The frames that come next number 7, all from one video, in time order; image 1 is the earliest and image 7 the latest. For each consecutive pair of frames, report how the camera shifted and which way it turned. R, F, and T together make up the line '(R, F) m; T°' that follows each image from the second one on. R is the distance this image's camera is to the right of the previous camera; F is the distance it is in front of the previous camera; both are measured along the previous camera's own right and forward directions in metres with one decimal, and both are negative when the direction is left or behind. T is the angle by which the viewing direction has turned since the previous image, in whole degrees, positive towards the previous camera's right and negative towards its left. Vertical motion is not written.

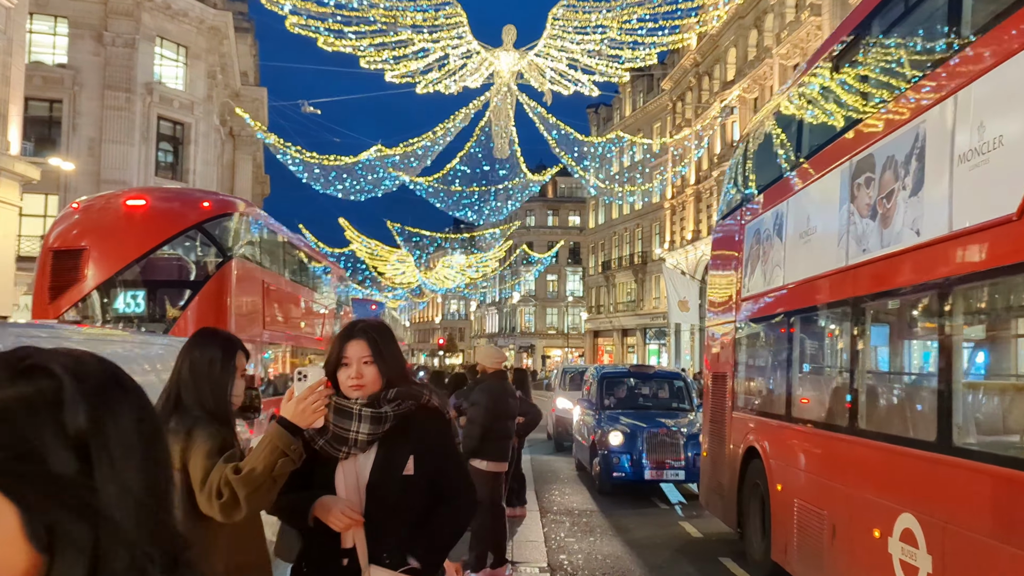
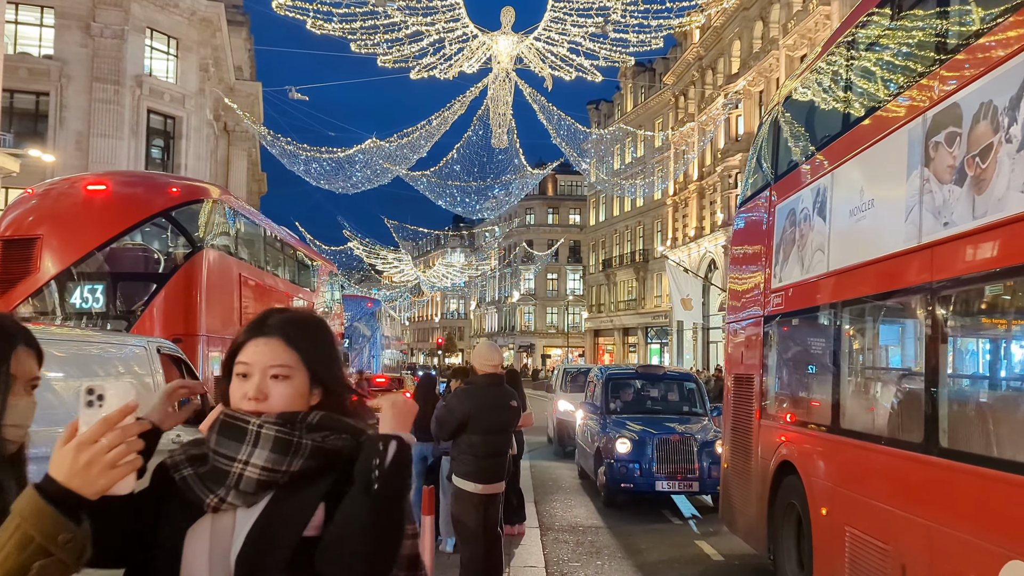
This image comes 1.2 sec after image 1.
(0.0, +1.0) m; 0°
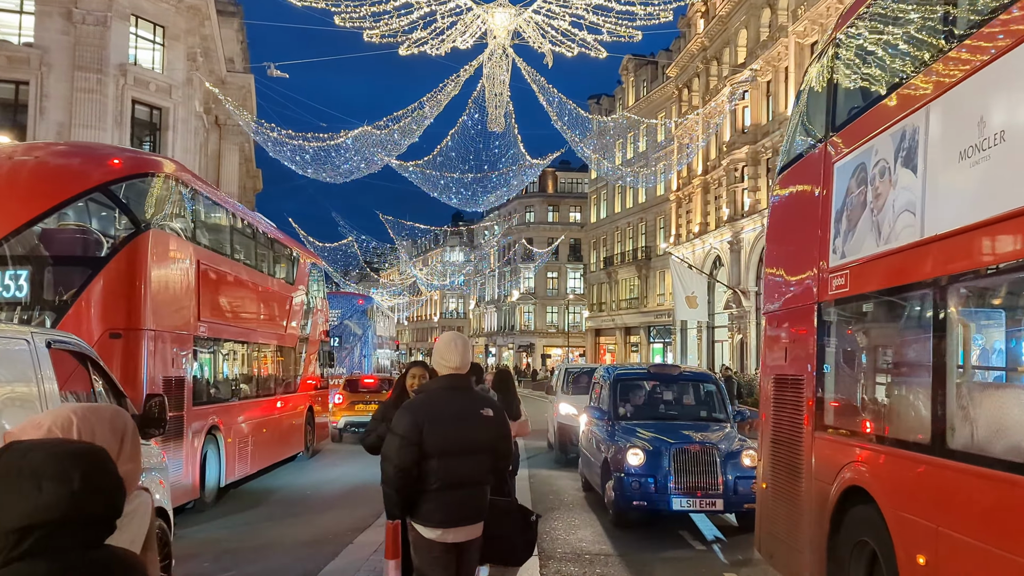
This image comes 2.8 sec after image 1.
(+0.1, +1.4) m; 0°
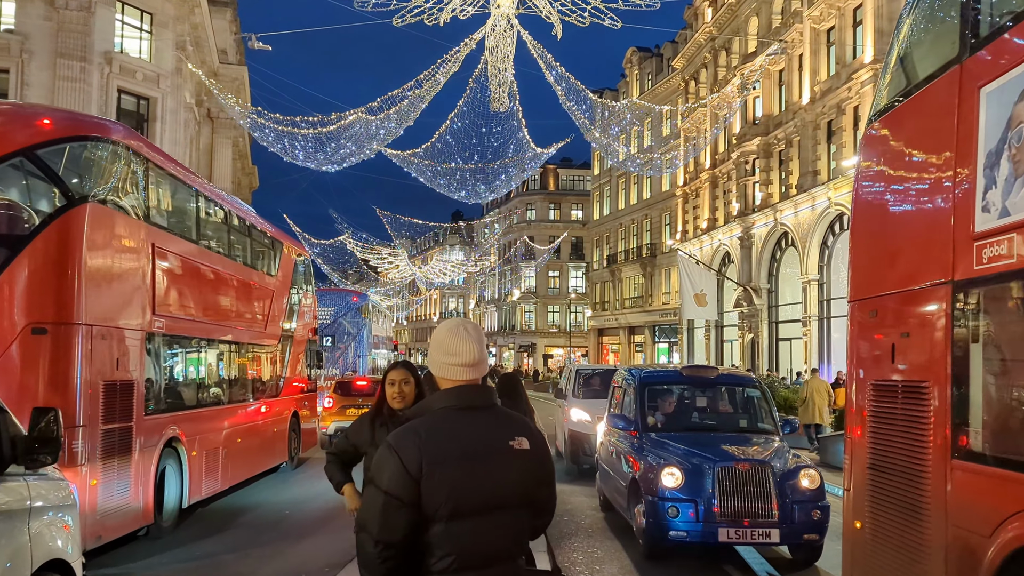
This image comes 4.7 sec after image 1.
(-0.1, +1.5) m; 0°
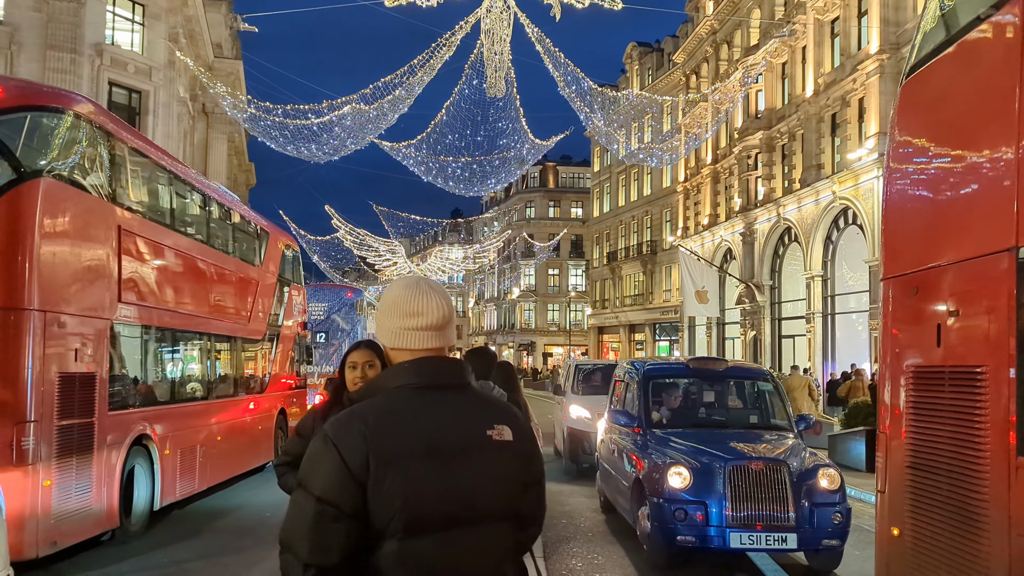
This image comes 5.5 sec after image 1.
(+0.1, +0.6) m; 0°
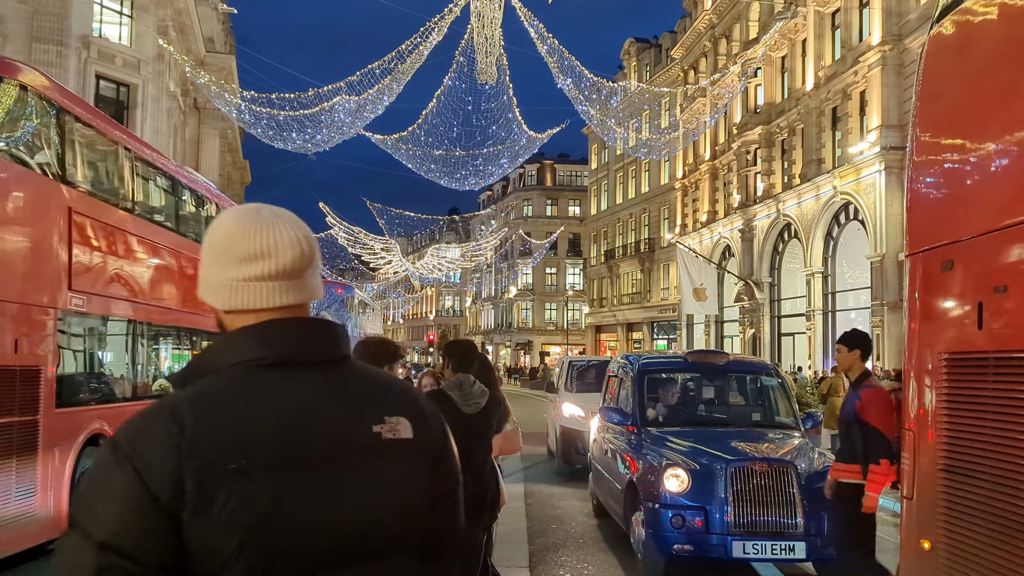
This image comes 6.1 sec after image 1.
(+0.1, +0.6) m; 0°
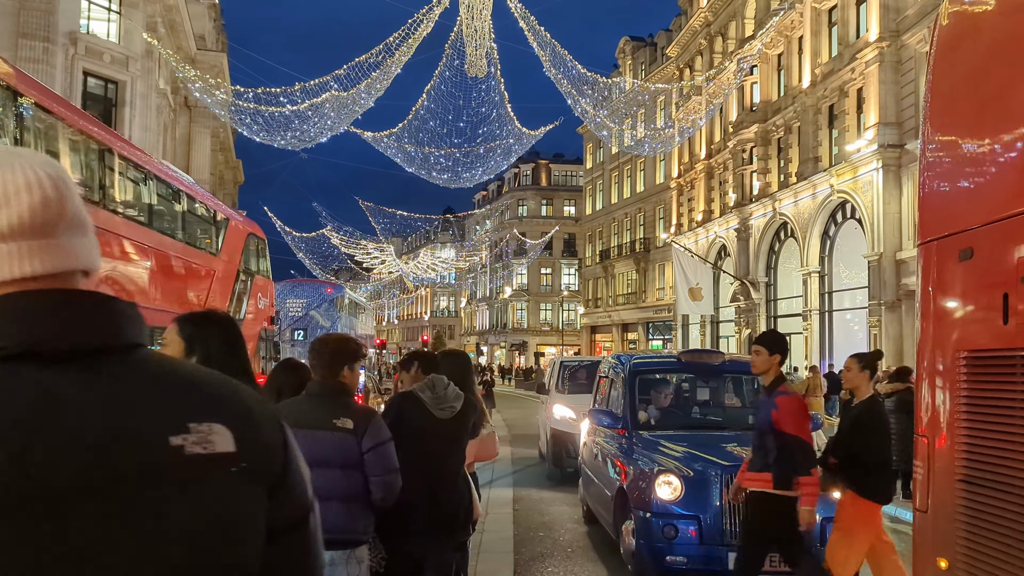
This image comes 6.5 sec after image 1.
(+0.1, +0.4) m; 0°
